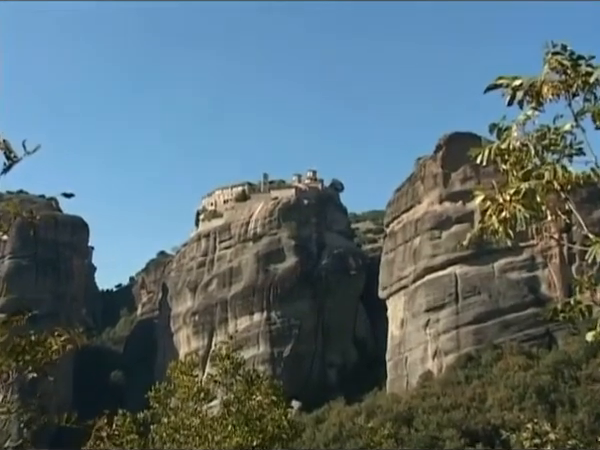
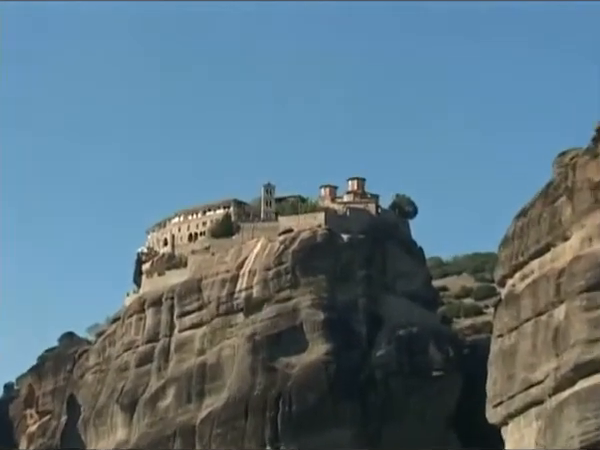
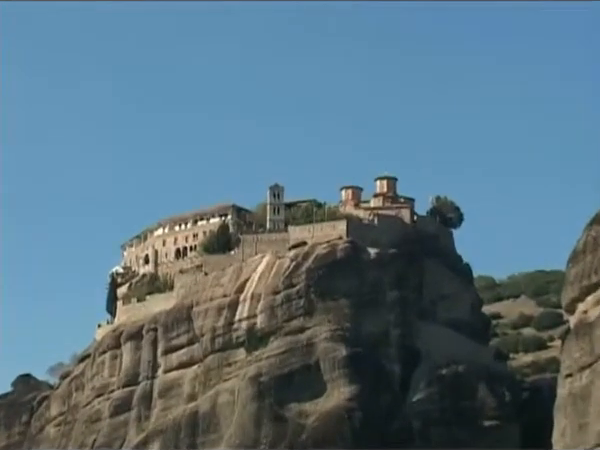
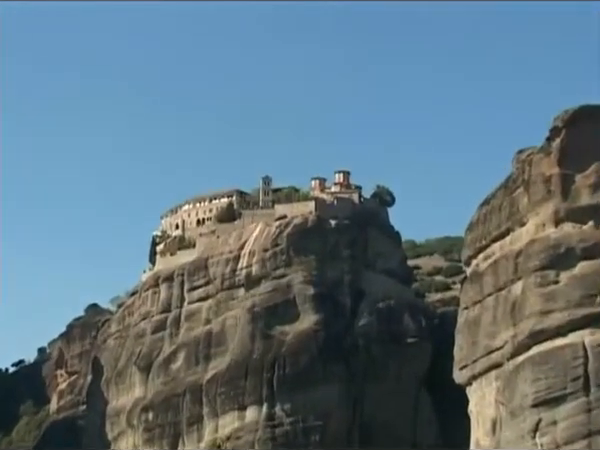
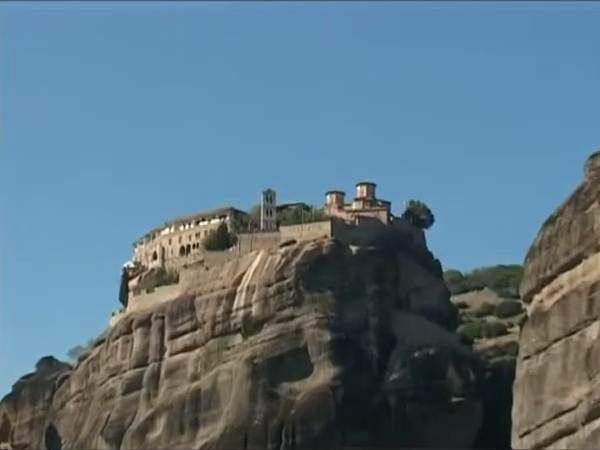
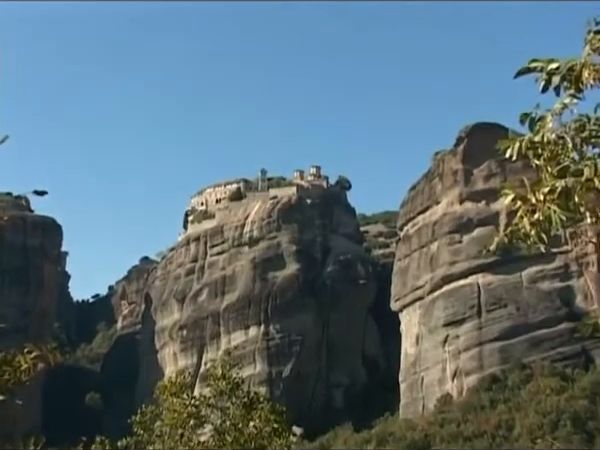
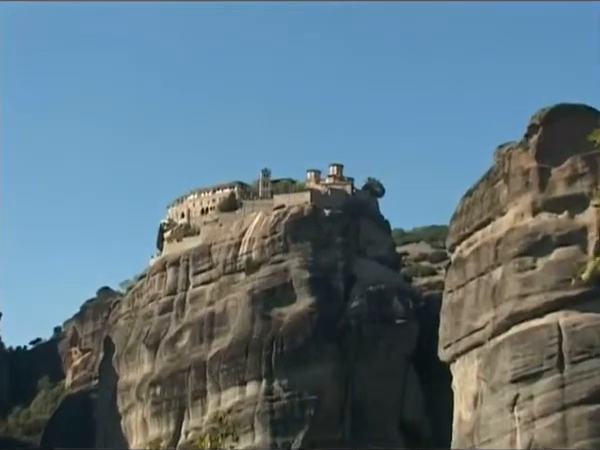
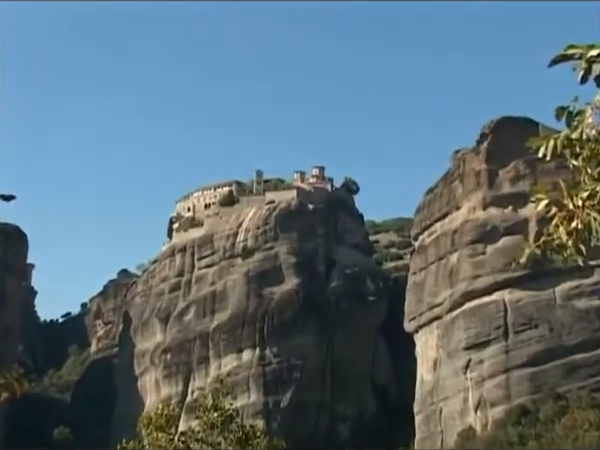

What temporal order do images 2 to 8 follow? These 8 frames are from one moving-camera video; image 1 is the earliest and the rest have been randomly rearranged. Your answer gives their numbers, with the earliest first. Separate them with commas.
6, 8, 7, 4, 2, 5, 3
